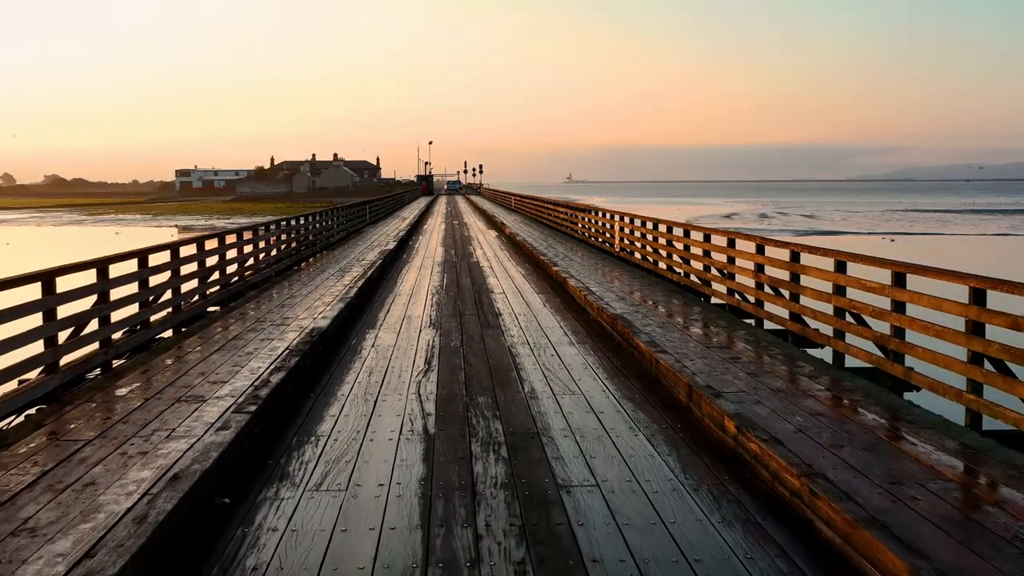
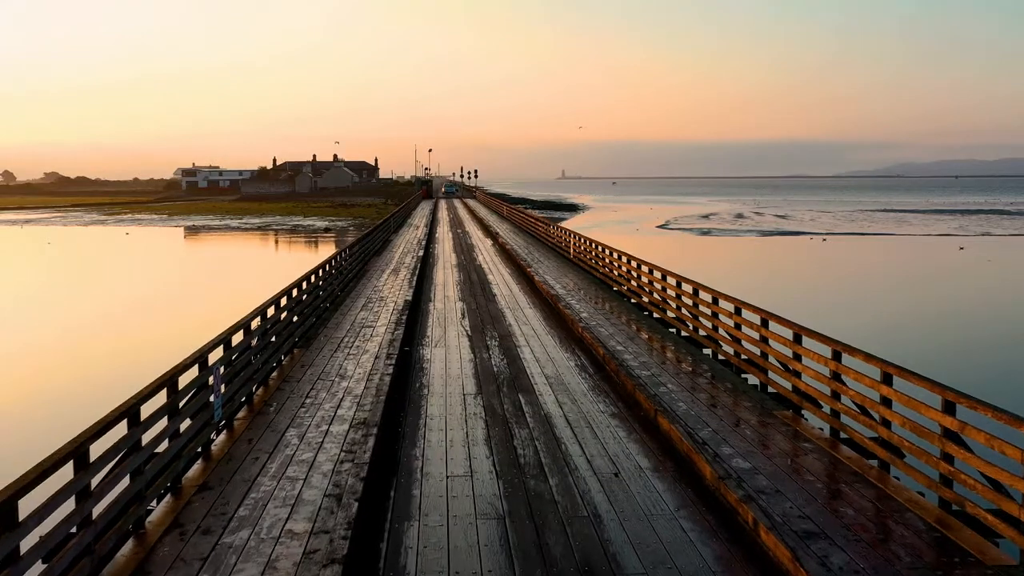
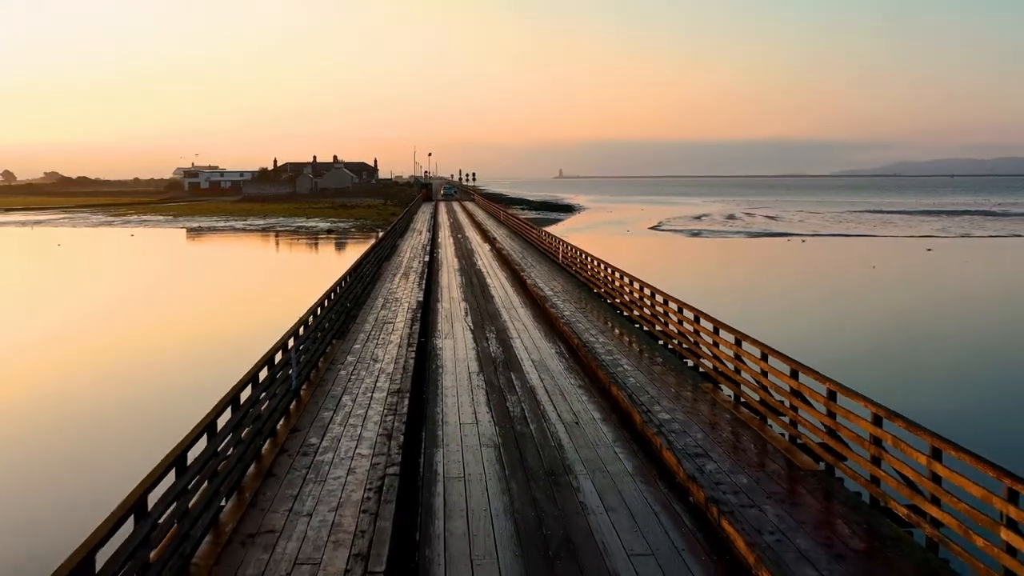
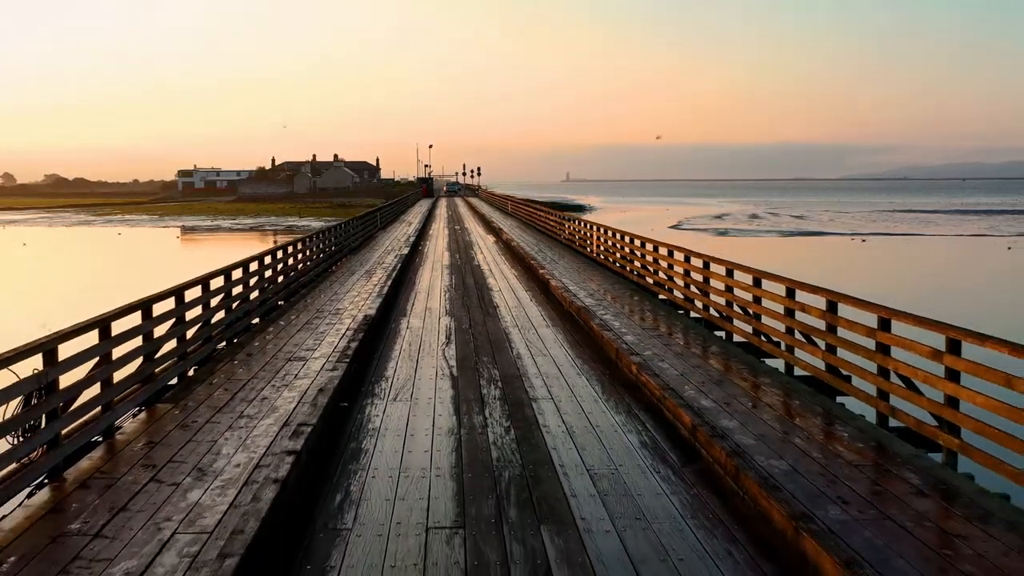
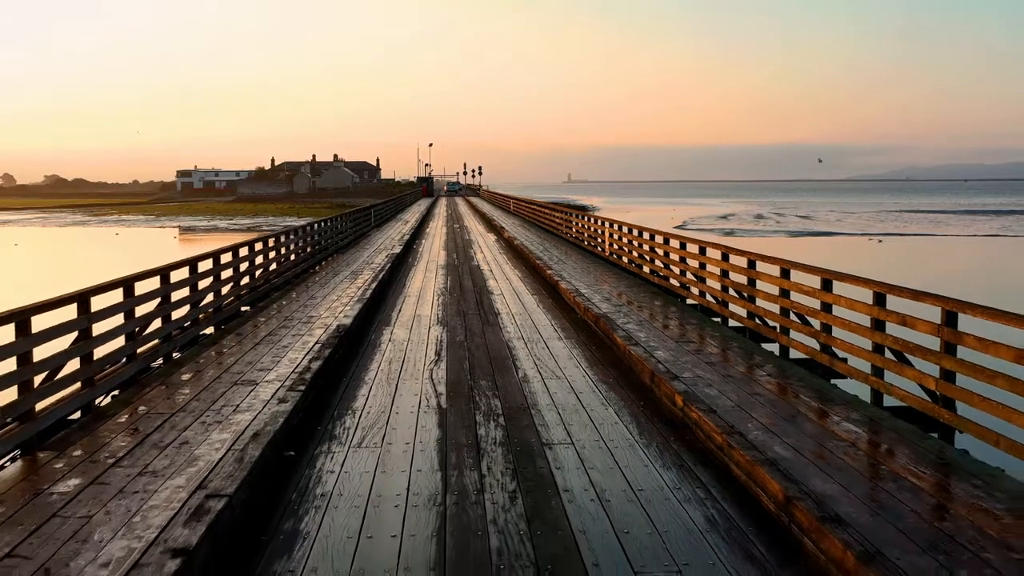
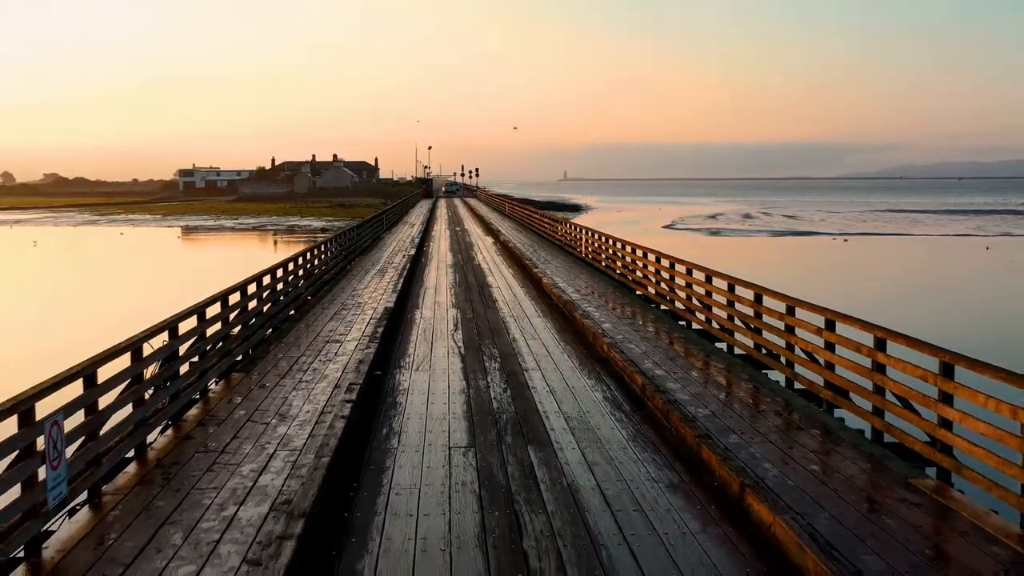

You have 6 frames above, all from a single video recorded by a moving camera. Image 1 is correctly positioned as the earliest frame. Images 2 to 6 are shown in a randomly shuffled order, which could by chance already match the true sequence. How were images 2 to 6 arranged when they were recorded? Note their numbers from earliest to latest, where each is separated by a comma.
5, 4, 6, 2, 3
